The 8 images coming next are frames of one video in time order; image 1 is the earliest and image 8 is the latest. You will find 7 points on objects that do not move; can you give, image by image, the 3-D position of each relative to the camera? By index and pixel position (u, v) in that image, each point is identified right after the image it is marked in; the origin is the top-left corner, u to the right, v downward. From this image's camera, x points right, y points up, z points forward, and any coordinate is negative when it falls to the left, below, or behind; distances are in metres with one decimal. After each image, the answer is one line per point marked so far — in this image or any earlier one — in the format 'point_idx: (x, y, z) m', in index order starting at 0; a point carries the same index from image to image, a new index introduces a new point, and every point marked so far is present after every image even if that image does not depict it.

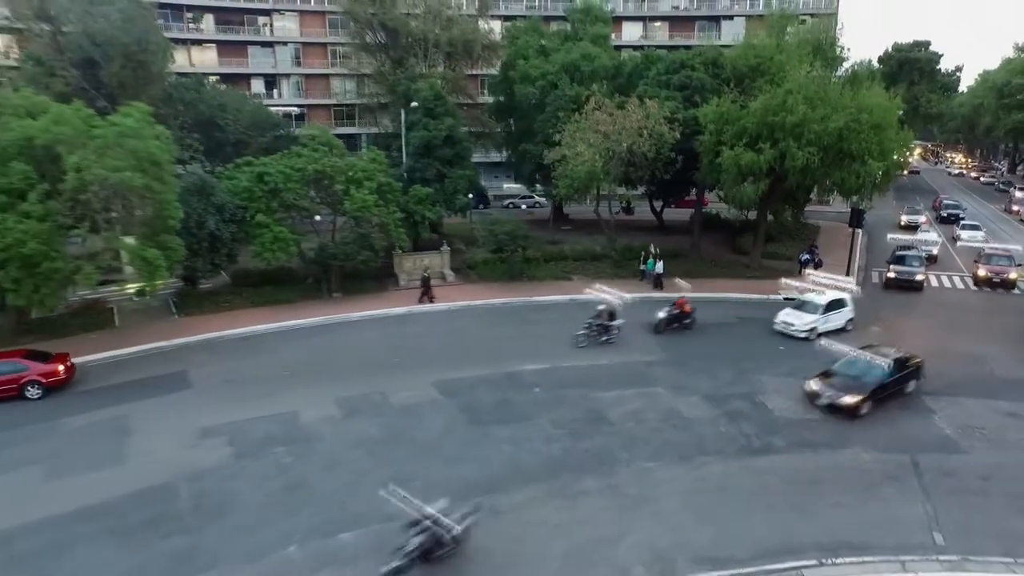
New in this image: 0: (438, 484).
0: (-1.4, -3.7, +12.9) m
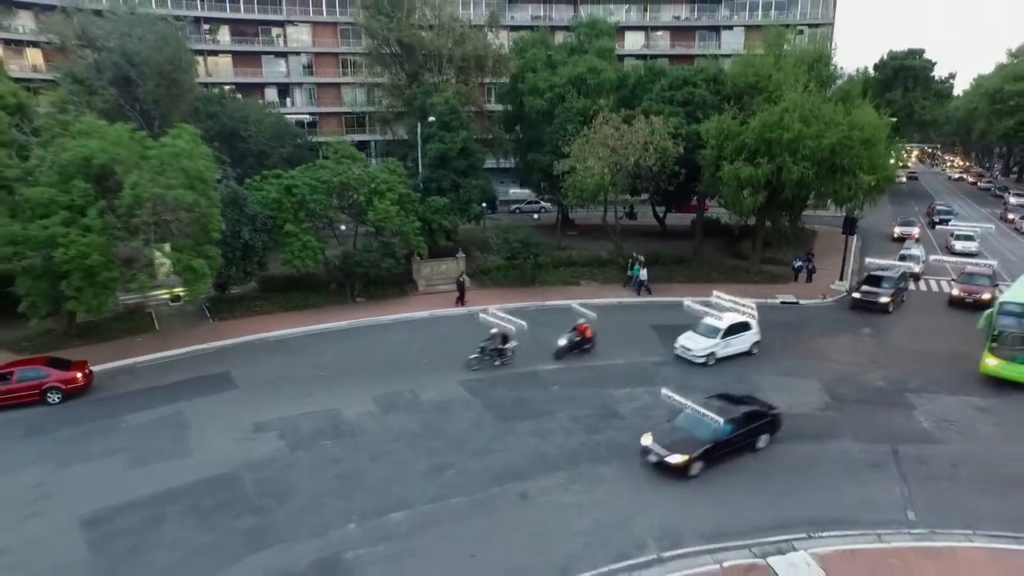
0: (-0.8, -4.0, +14.5) m
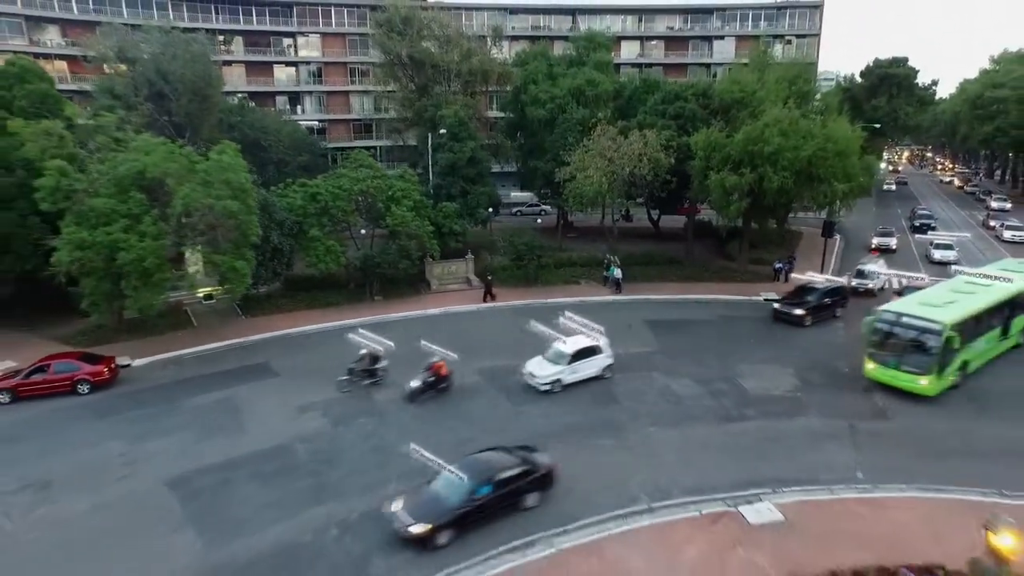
0: (-0.5, -3.9, +17.0) m
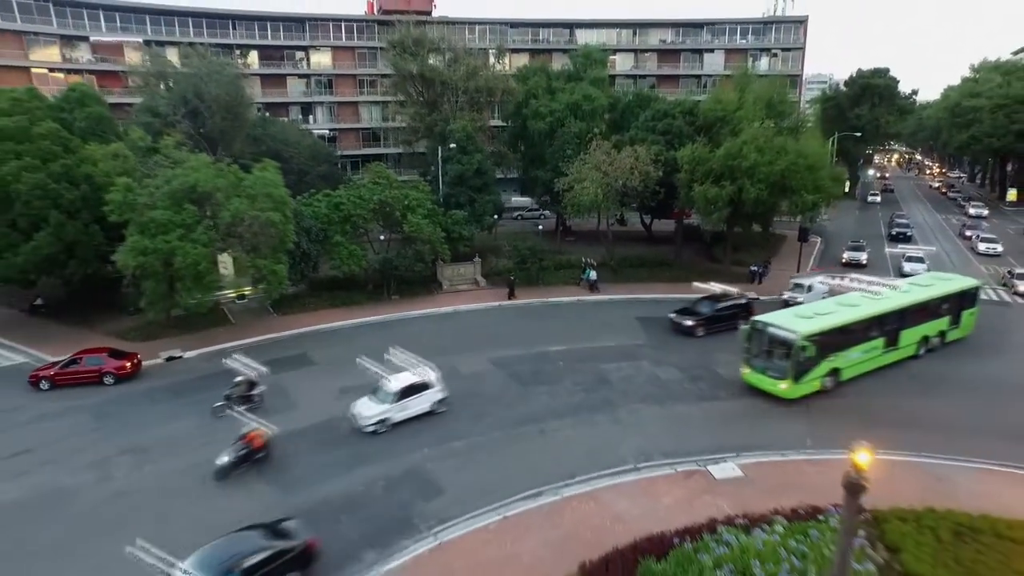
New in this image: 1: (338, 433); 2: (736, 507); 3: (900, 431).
0: (-0.2, -3.9, +20.2) m
1: (-5.0, -4.2, +19.3) m
2: (+5.0, -4.9, +15.2) m
3: (+10.8, -4.0, +18.7) m
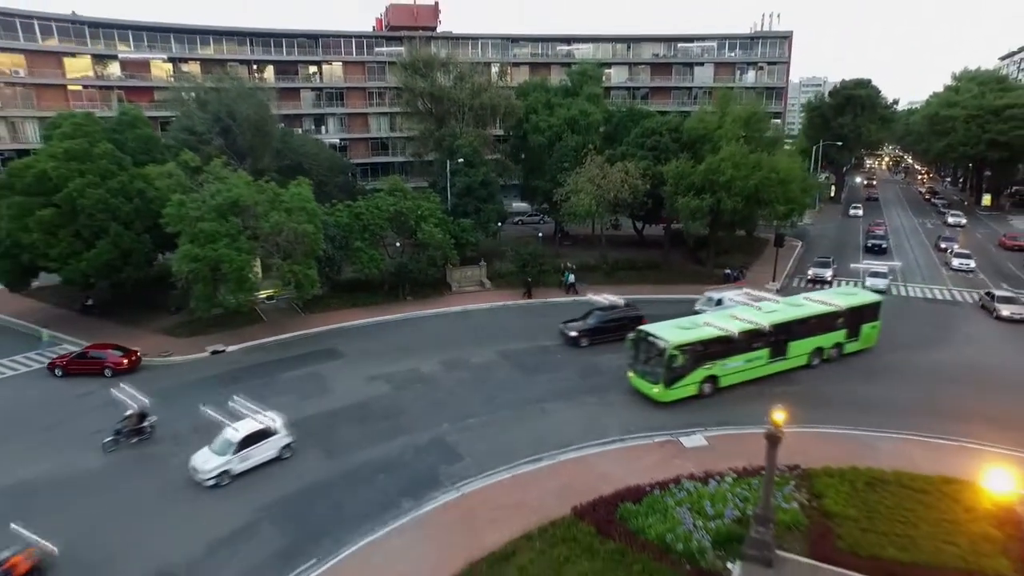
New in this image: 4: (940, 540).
0: (-0.1, -4.0, +23.8) m
1: (-4.8, -4.3, +23.0) m
2: (+5.2, -5.0, +18.8) m
3: (+10.9, -4.0, +22.4) m
4: (+9.5, -5.6, +14.8) m
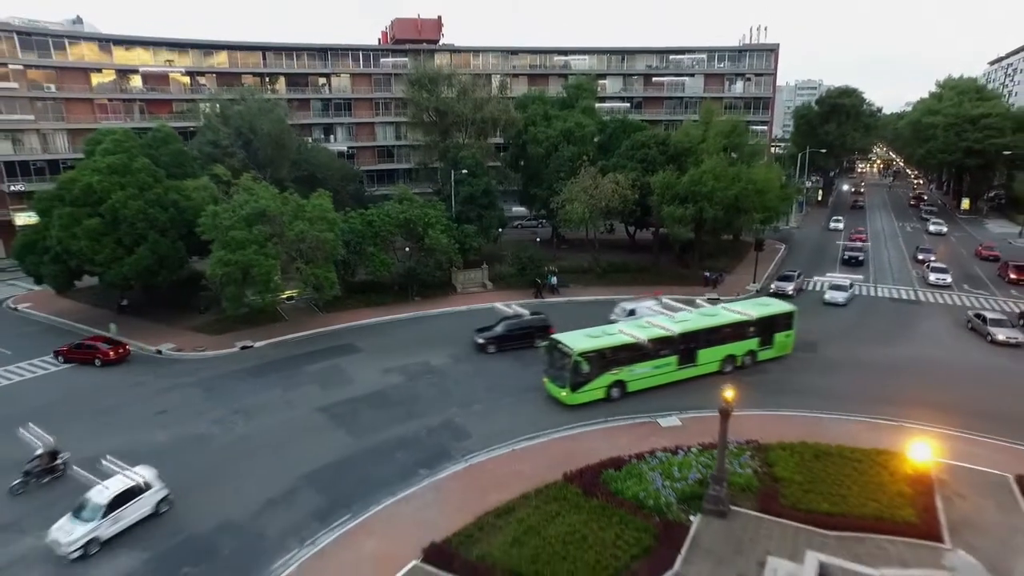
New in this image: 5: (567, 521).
0: (0.0, -4.1, +27.0) m
1: (-4.8, -4.3, +26.1) m
2: (+5.2, -5.1, +22.0) m
3: (+10.9, -4.1, +25.6) m
4: (+9.5, -5.6, +18.0) m
5: (+1.4, -6.0, +17.1) m
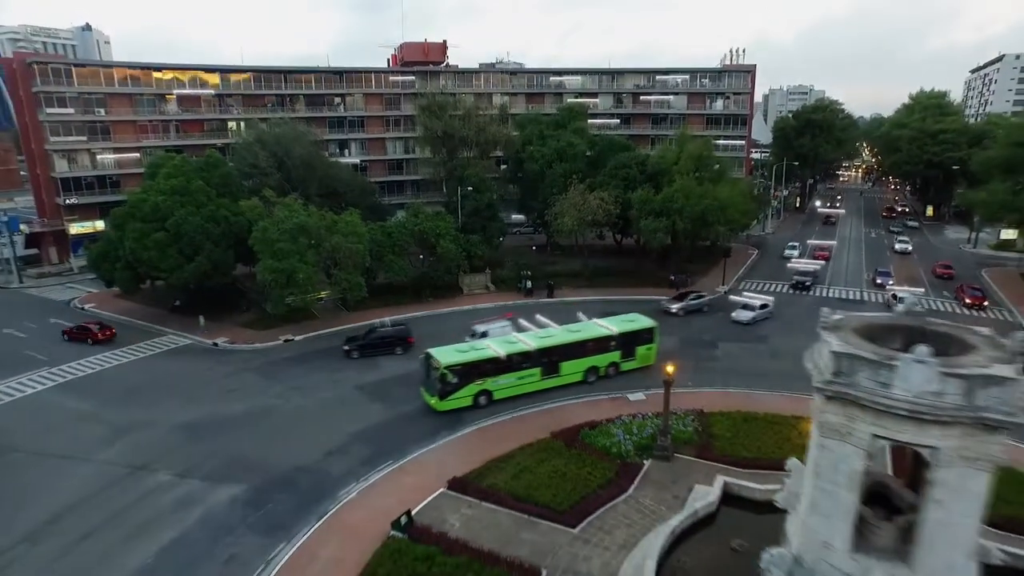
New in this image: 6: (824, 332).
0: (-0.1, -4.2, +33.2) m
1: (-4.8, -4.5, +32.3) m
2: (+5.2, -5.2, +28.3) m
3: (+10.9, -4.2, +31.8) m
4: (+9.5, -5.8, +24.2) m
5: (+1.4, -6.1, +23.3) m
6: (+6.3, -0.9, +13.4) m
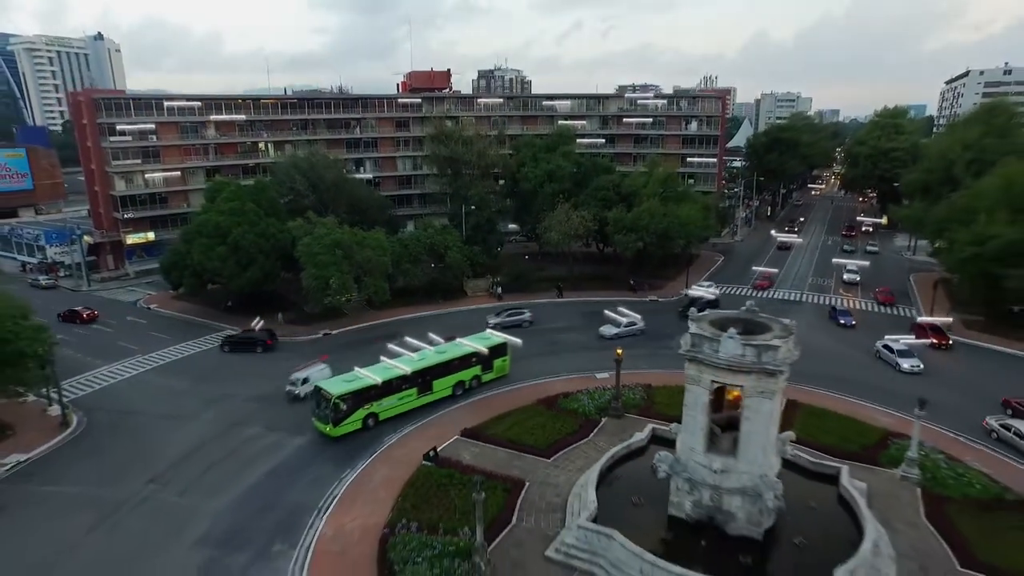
0: (-0.3, -4.5, +42.2) m
1: (-5.1, -4.7, +41.3) m
2: (+5.0, -5.4, +37.2) m
3: (+10.6, -4.4, +40.7) m
4: (+9.2, -6.0, +33.2) m
5: (+1.1, -6.3, +32.3) m
6: (+6.0, -1.1, +22.3) m
